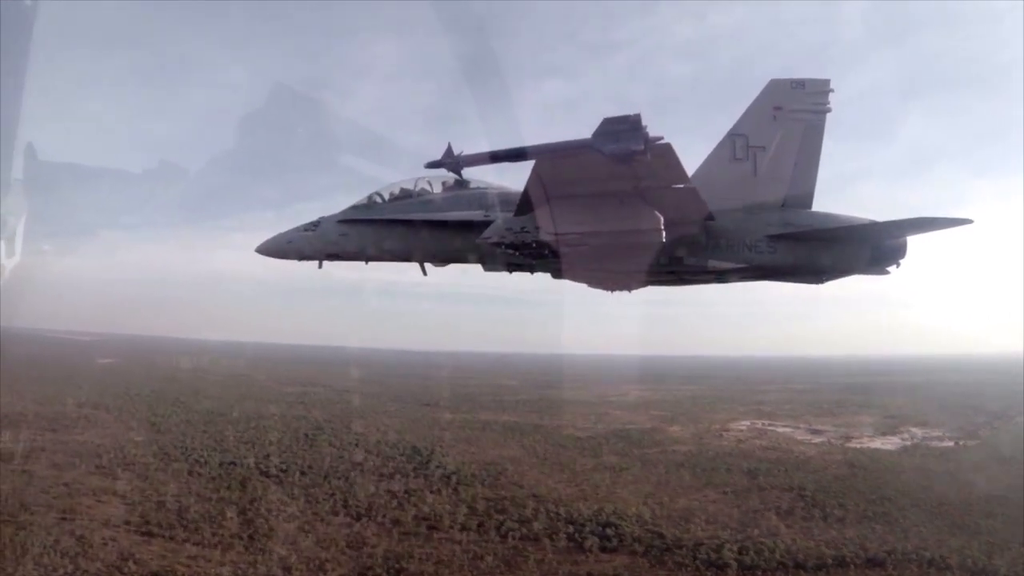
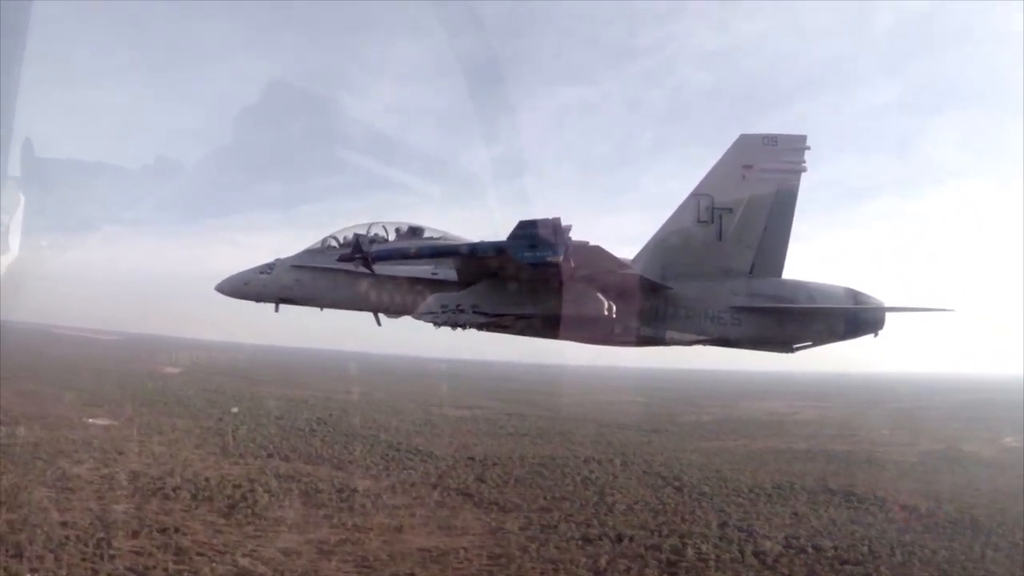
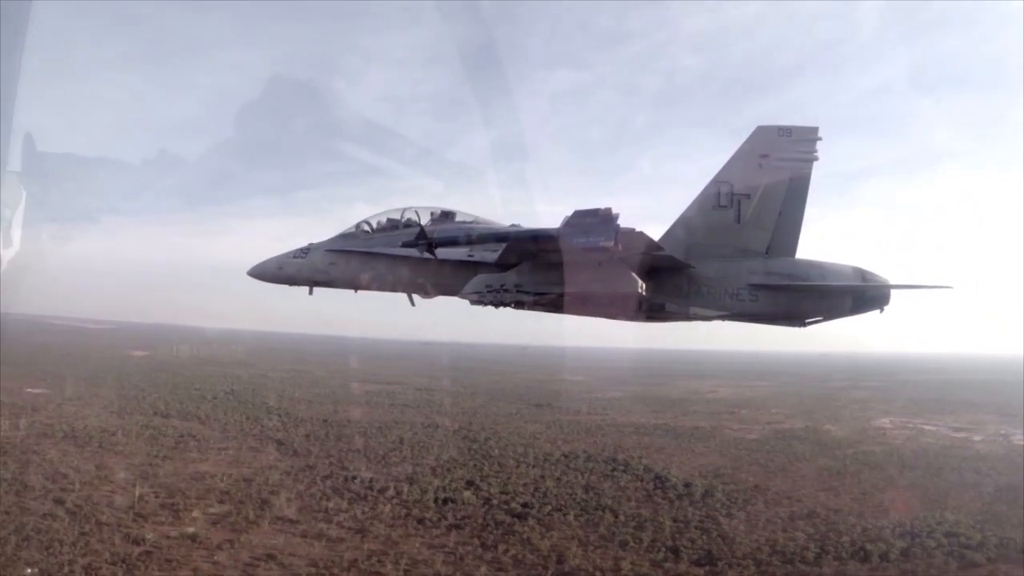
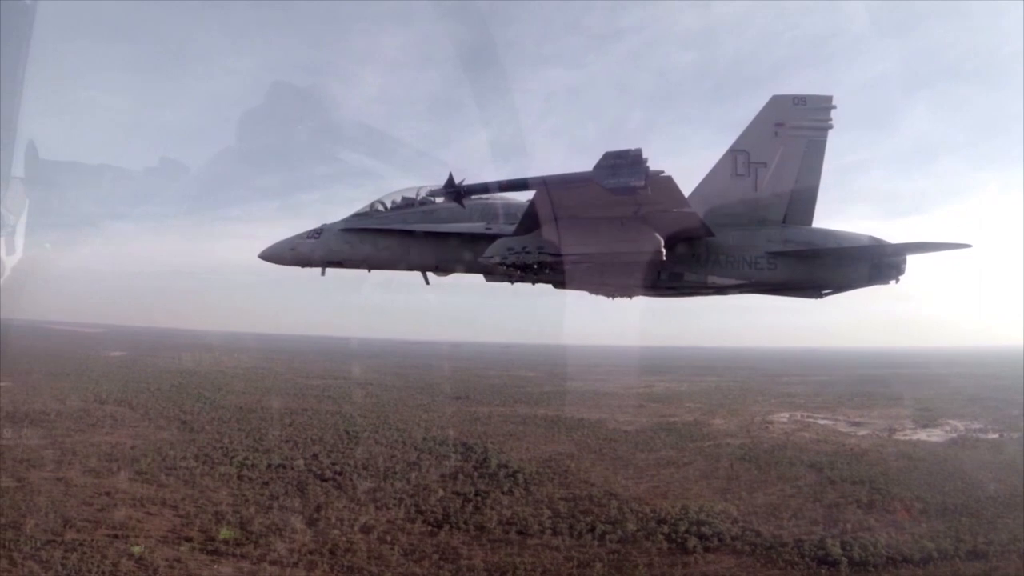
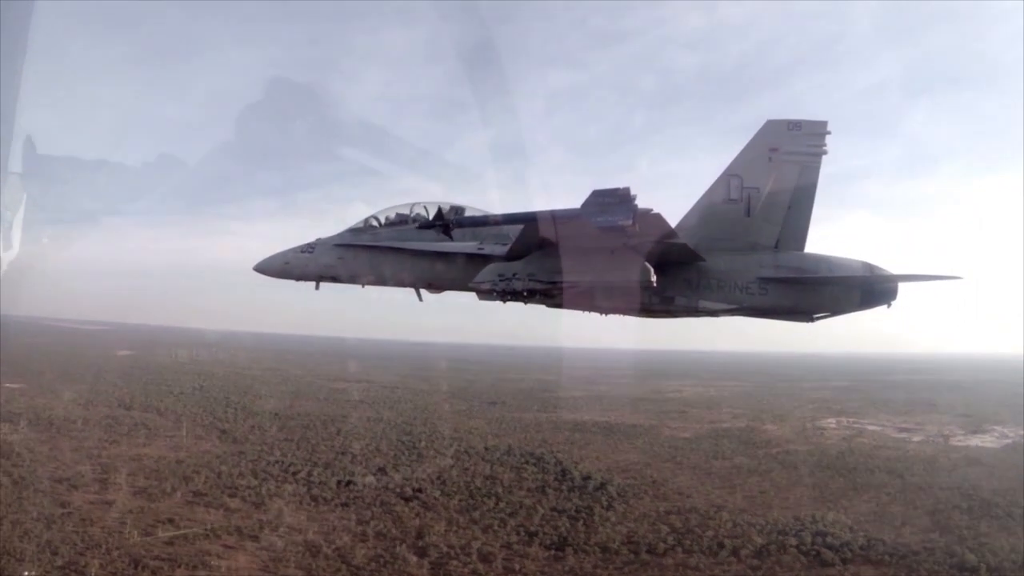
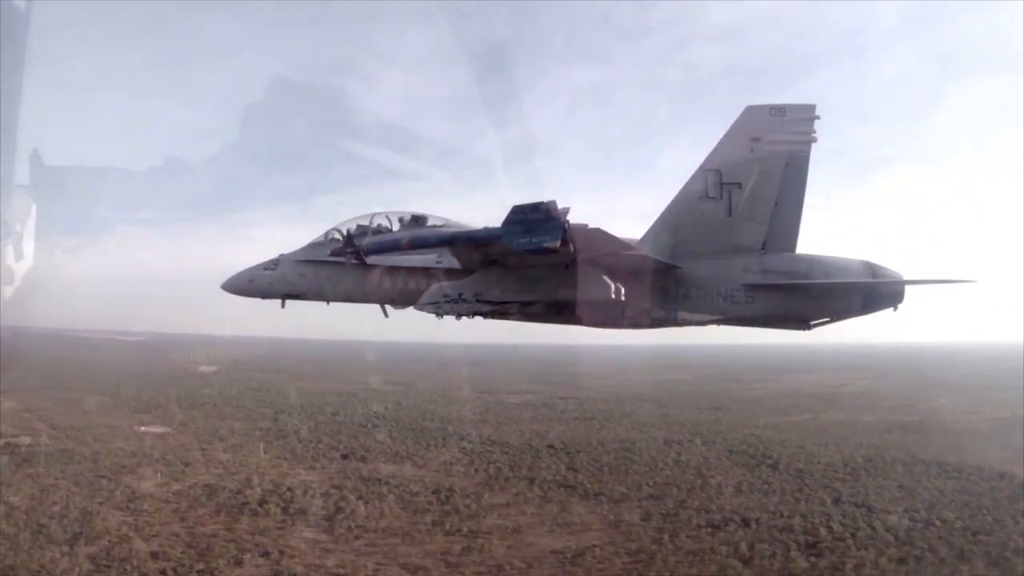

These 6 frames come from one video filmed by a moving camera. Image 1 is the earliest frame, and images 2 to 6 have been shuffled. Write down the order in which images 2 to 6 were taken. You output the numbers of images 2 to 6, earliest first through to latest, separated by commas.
4, 5, 3, 2, 6
